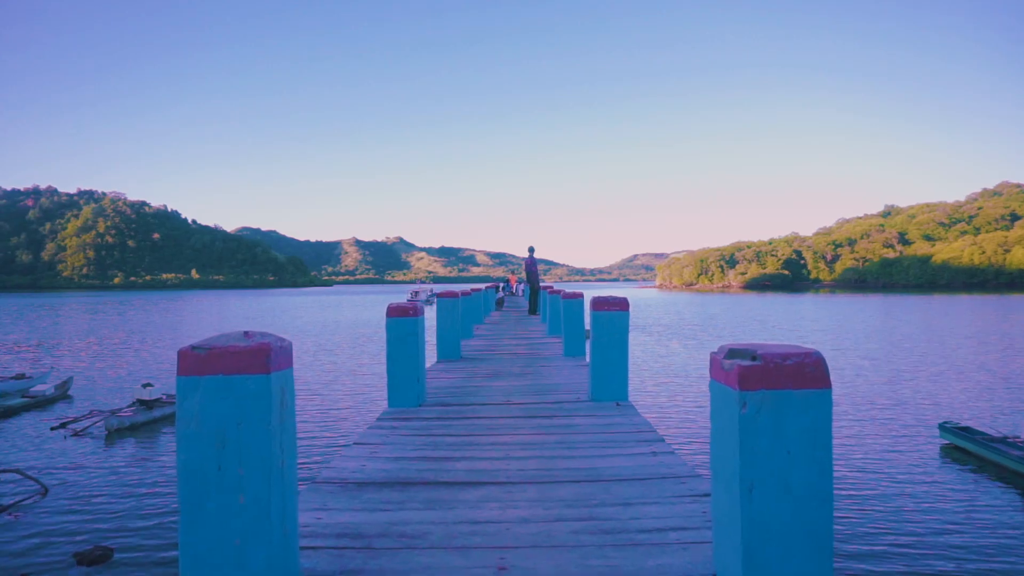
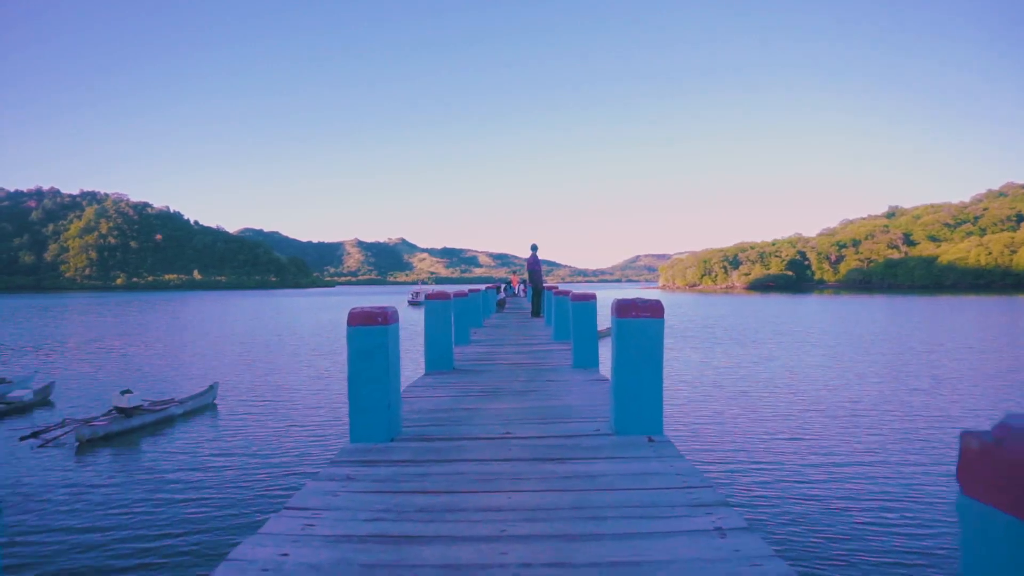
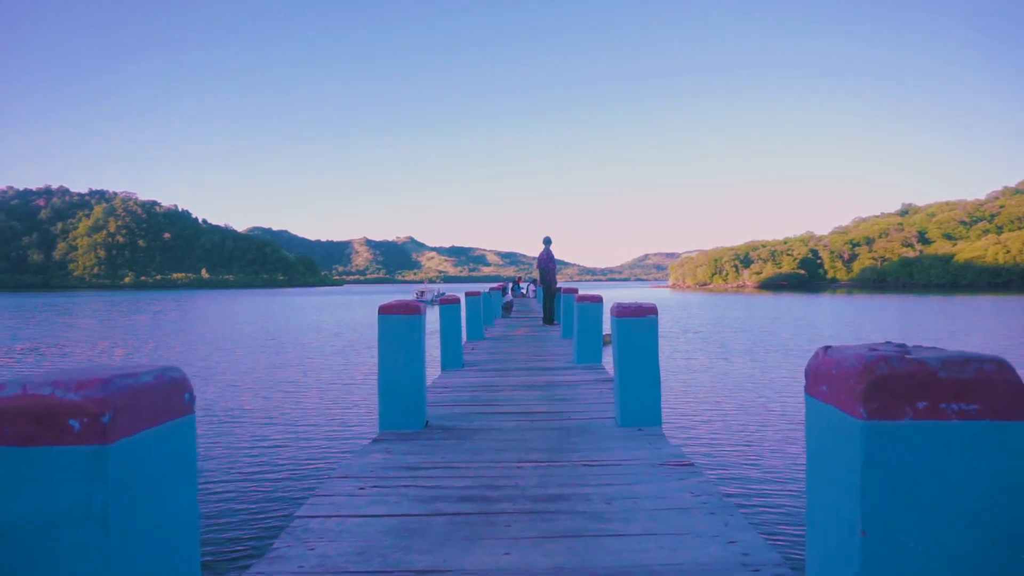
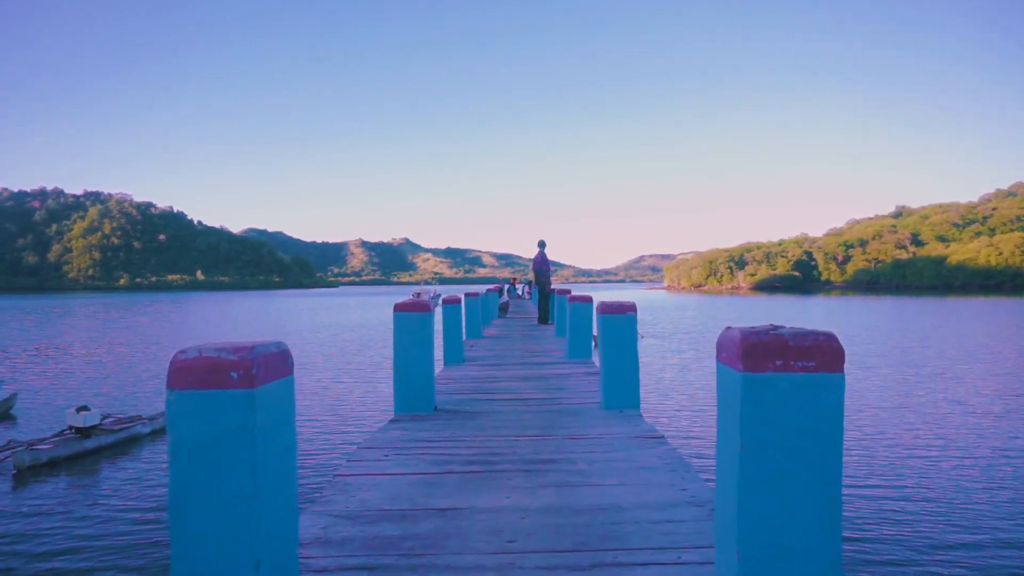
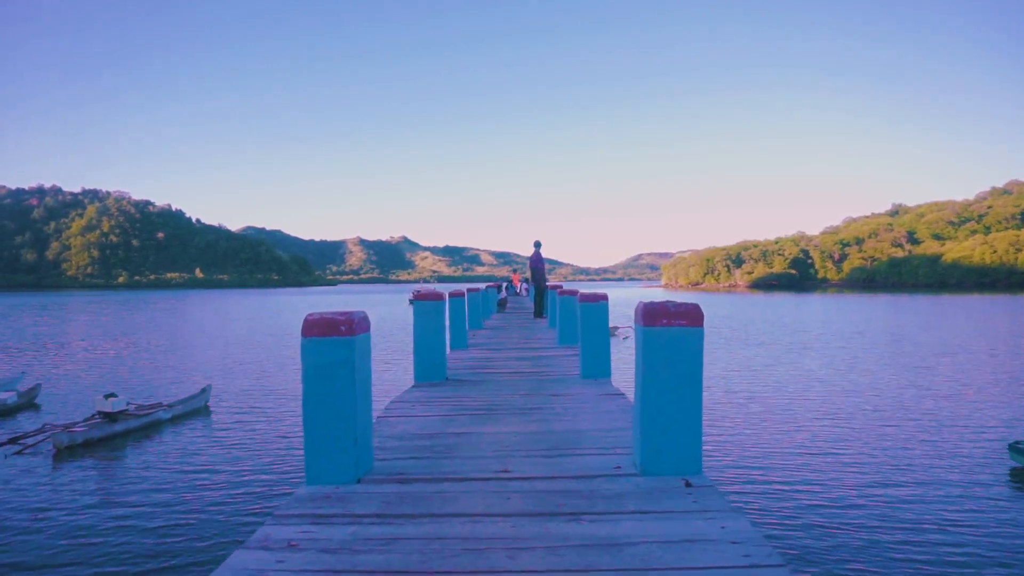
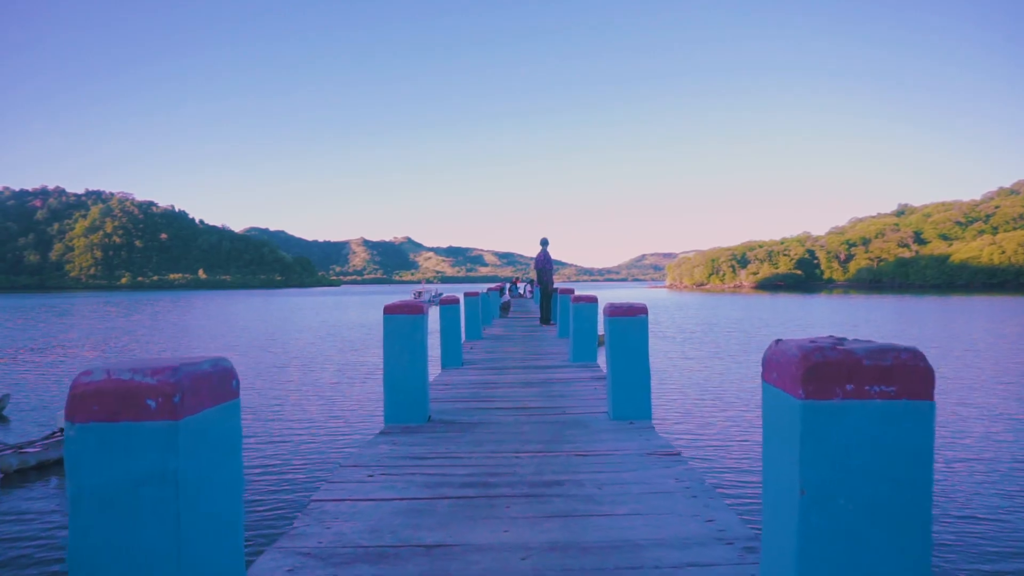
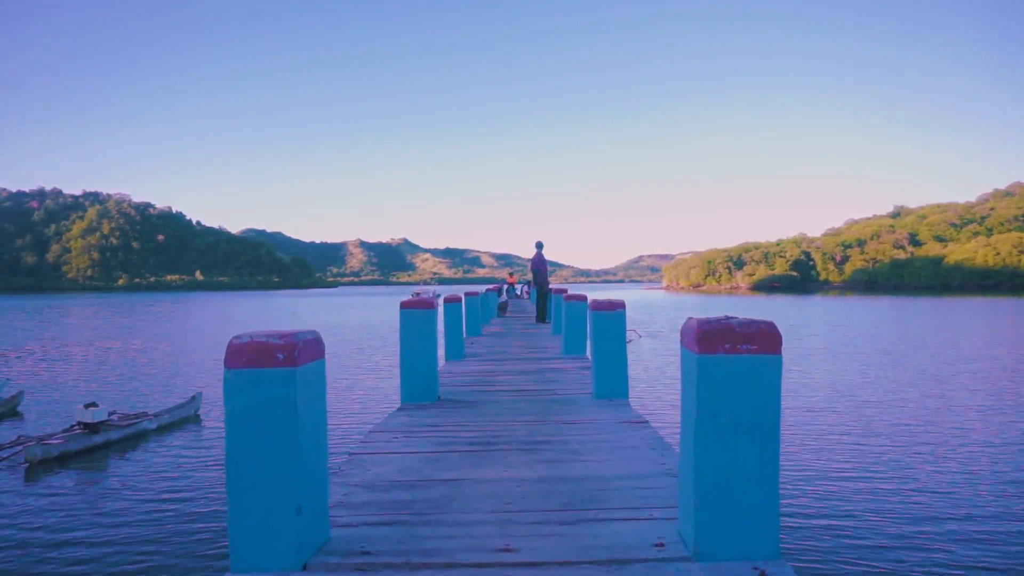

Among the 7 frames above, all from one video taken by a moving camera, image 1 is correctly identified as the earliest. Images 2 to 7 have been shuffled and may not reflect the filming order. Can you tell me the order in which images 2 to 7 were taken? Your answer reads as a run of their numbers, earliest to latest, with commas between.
2, 5, 7, 4, 6, 3
